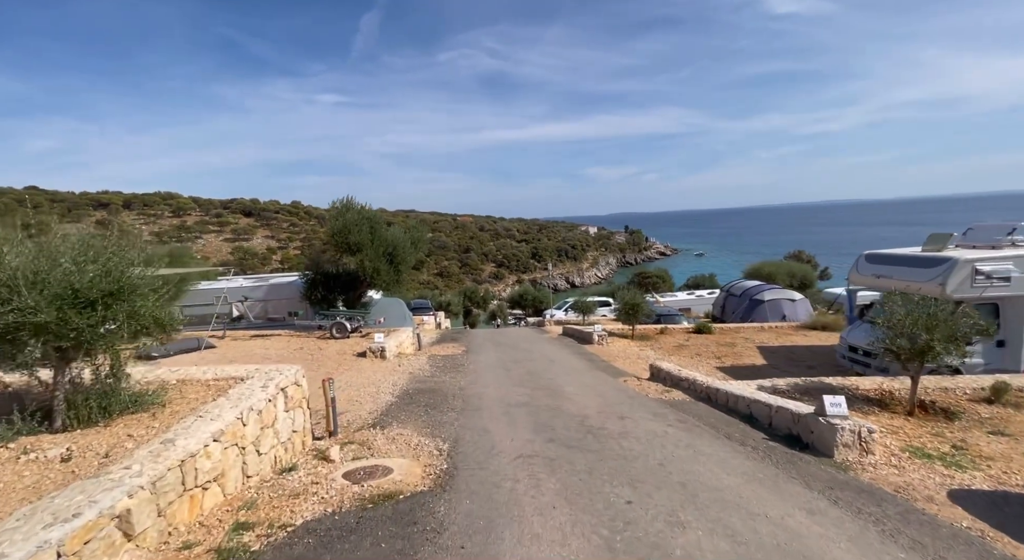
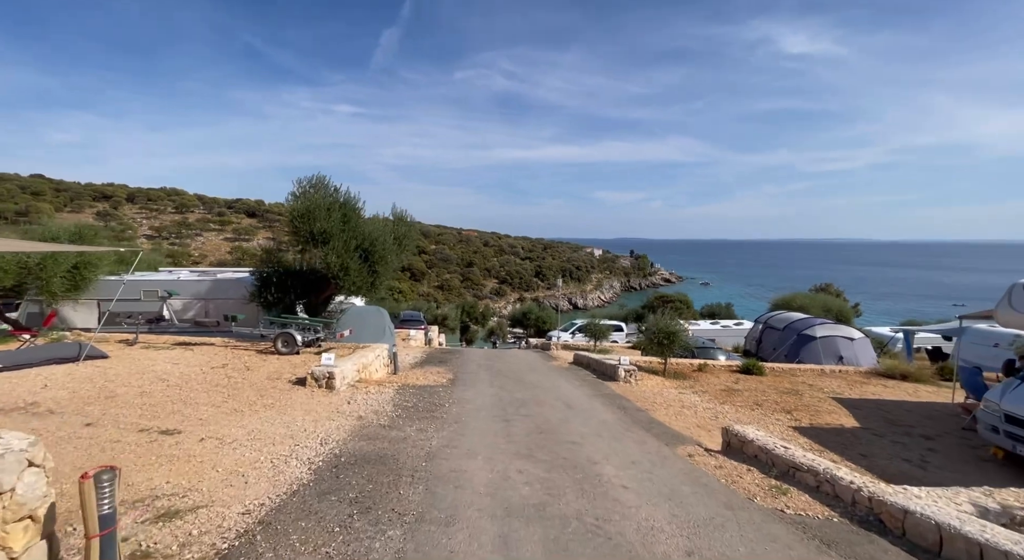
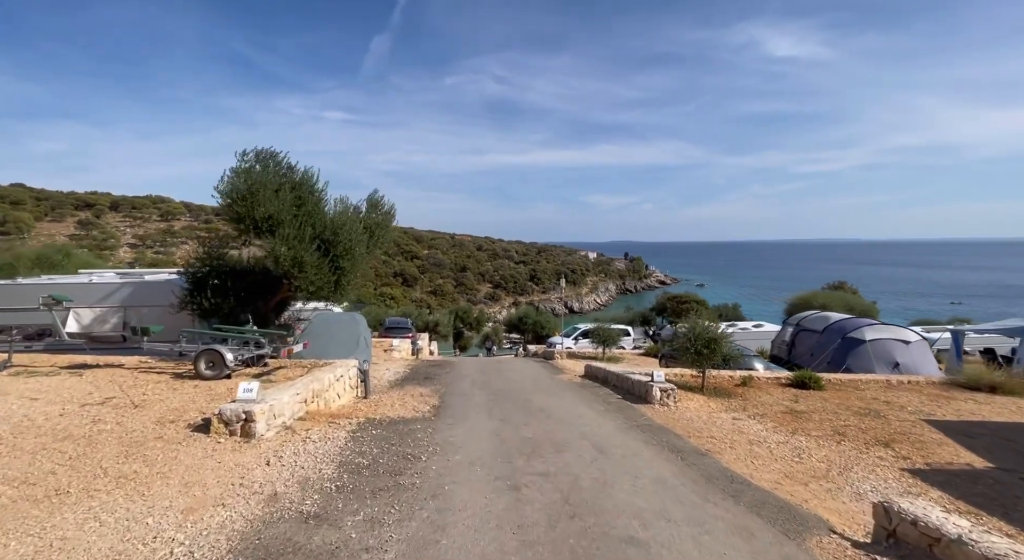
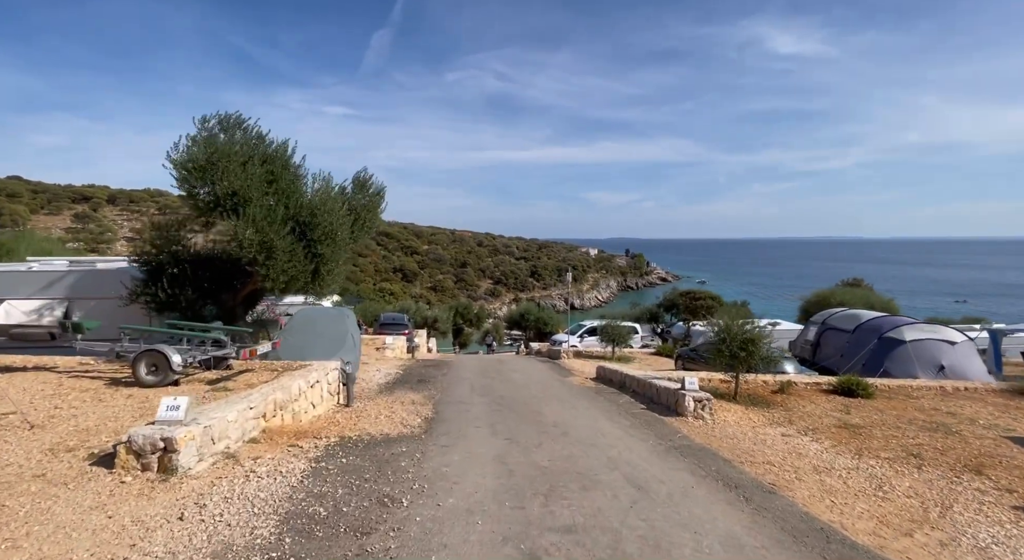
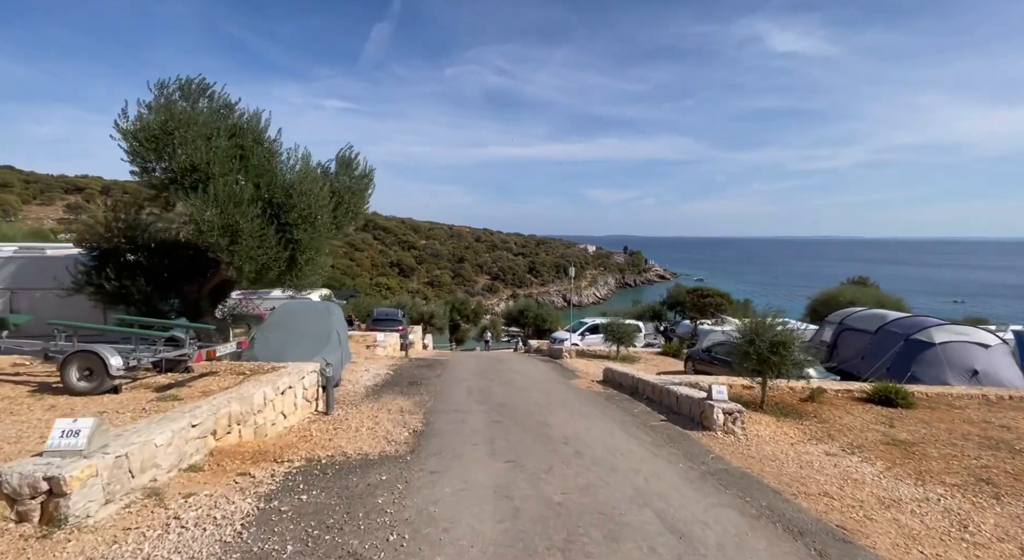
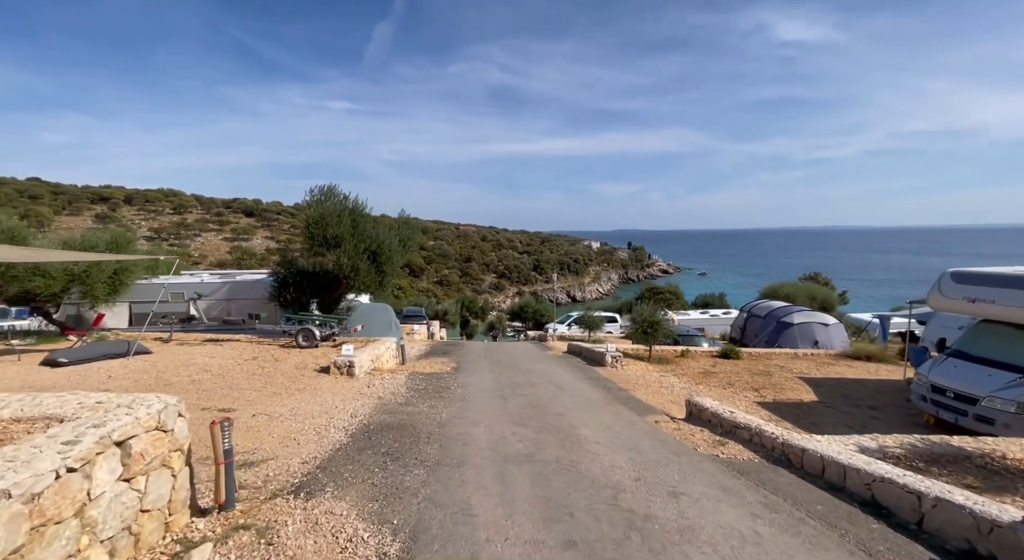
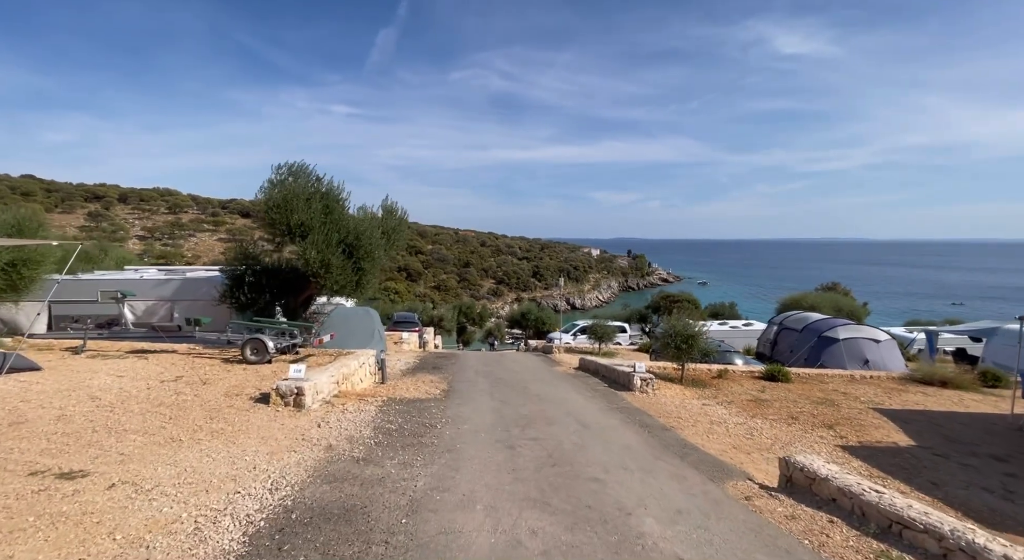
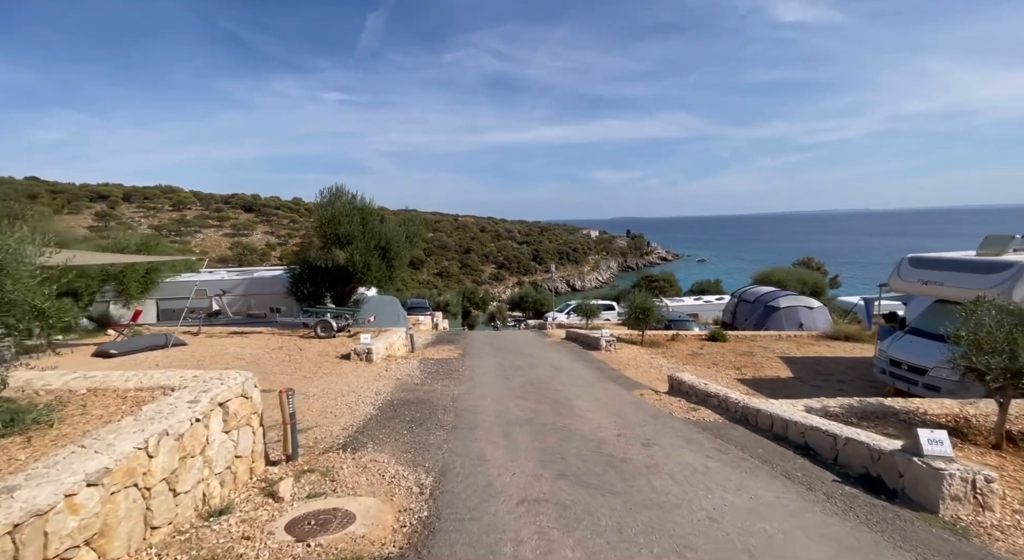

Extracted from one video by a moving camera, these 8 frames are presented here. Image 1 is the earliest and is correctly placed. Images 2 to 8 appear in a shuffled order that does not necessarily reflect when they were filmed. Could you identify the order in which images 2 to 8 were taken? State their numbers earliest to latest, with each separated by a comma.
8, 6, 2, 7, 3, 4, 5
